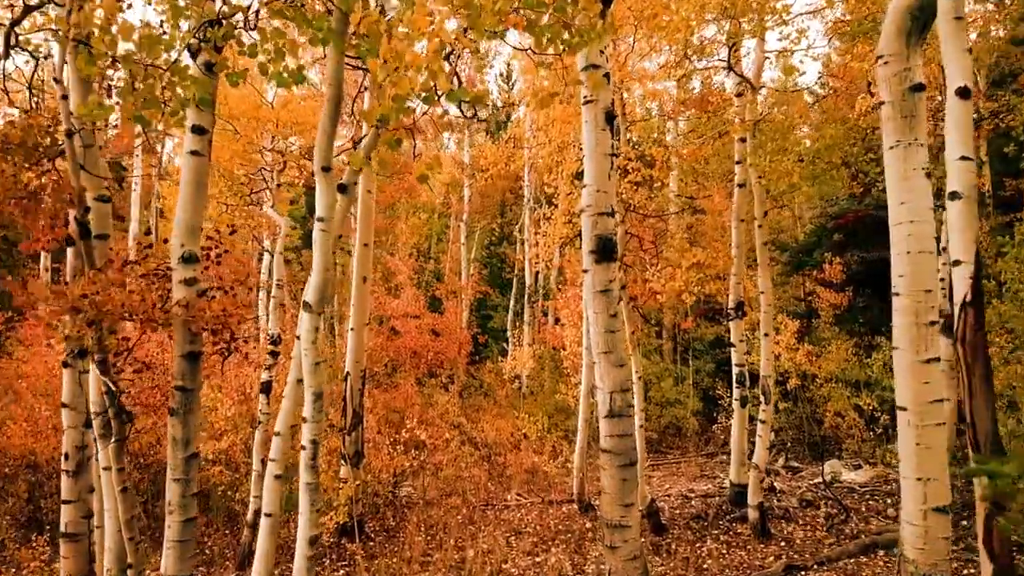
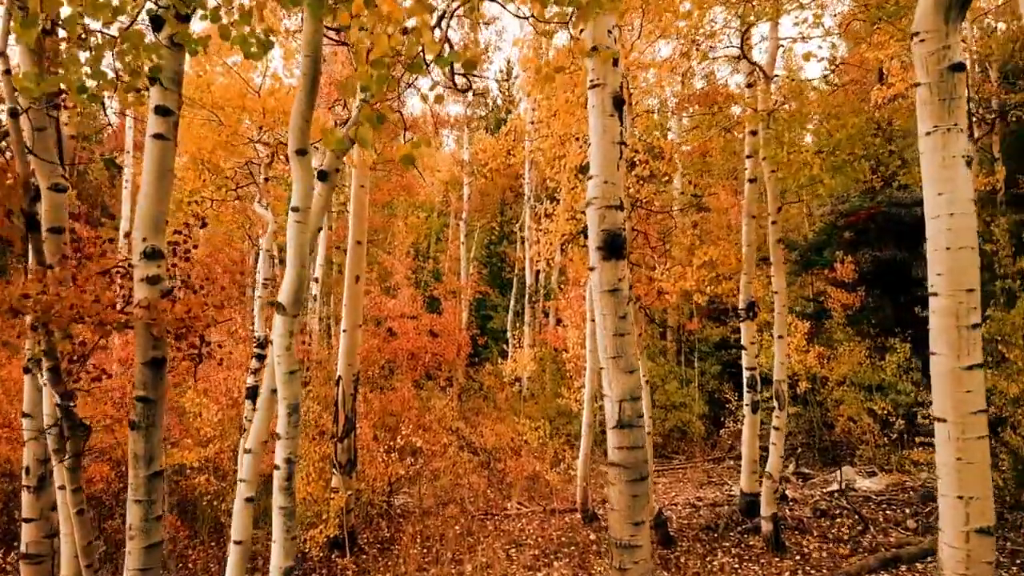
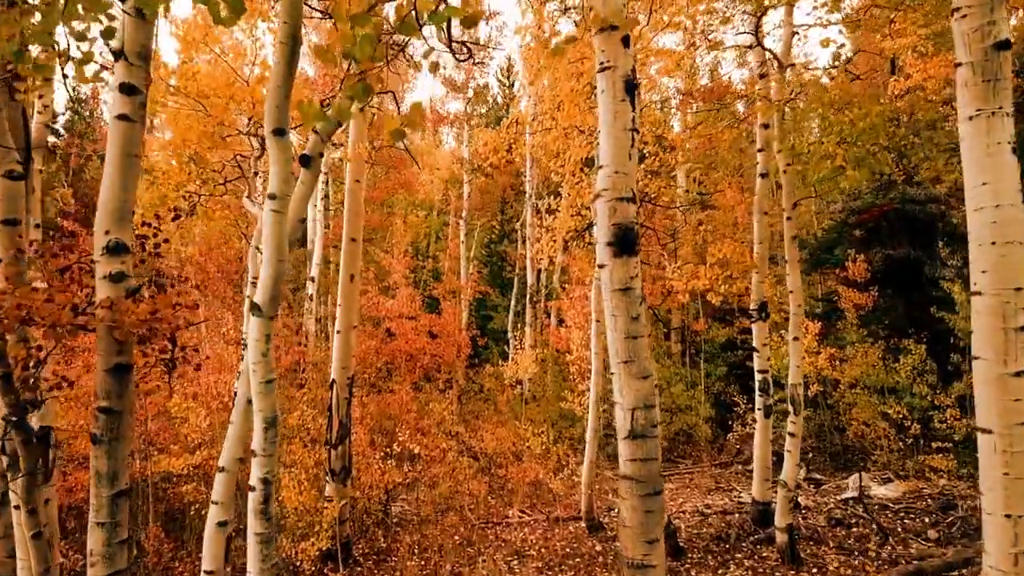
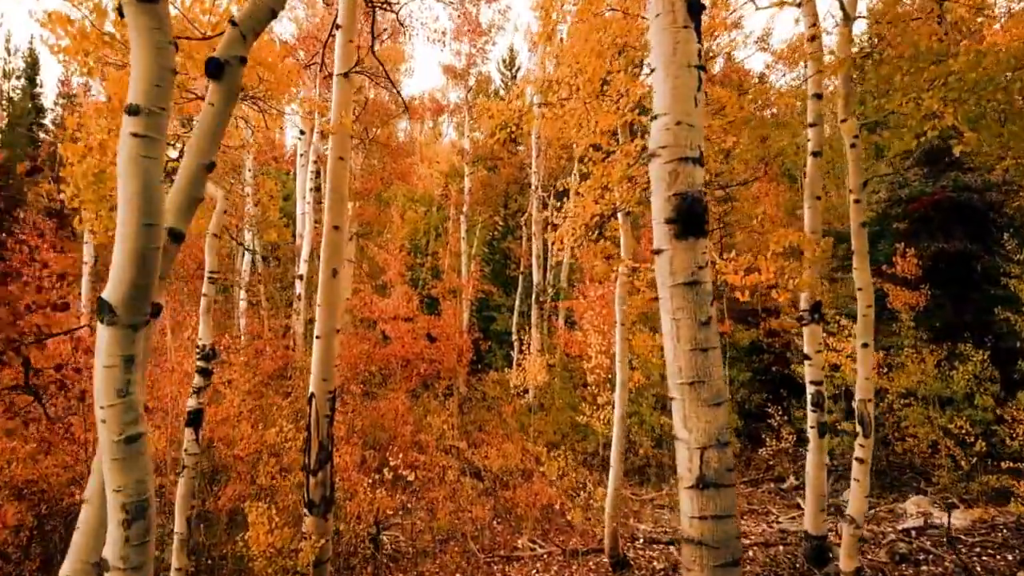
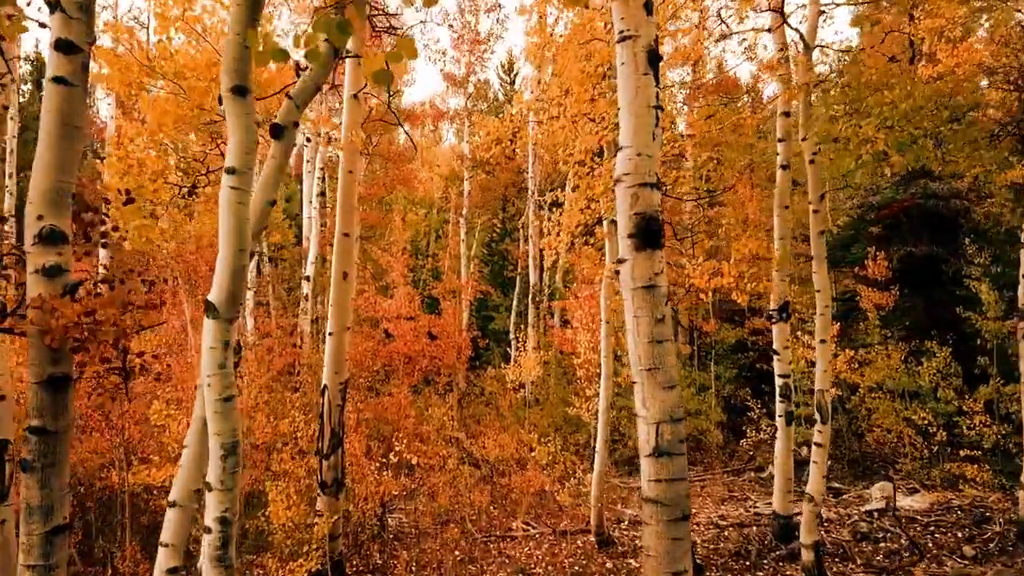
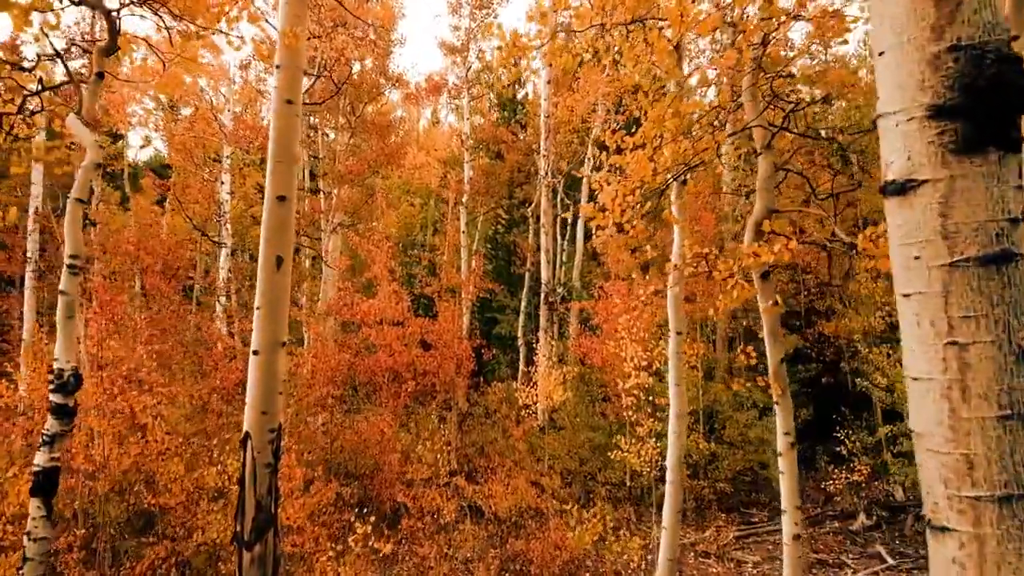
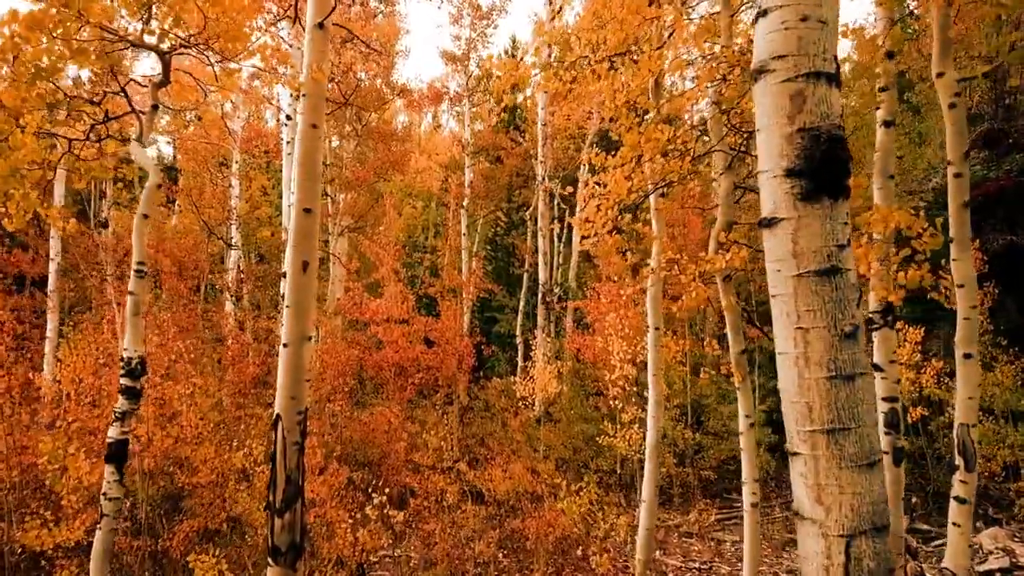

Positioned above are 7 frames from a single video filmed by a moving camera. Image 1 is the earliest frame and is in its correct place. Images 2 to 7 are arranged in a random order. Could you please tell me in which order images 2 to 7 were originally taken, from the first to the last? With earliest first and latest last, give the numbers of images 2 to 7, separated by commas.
2, 3, 5, 4, 7, 6
